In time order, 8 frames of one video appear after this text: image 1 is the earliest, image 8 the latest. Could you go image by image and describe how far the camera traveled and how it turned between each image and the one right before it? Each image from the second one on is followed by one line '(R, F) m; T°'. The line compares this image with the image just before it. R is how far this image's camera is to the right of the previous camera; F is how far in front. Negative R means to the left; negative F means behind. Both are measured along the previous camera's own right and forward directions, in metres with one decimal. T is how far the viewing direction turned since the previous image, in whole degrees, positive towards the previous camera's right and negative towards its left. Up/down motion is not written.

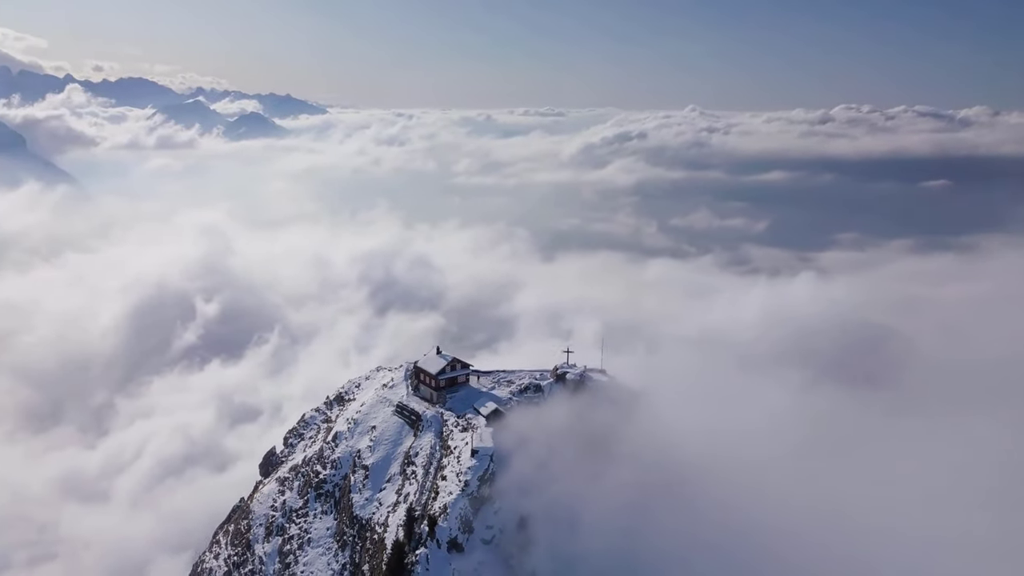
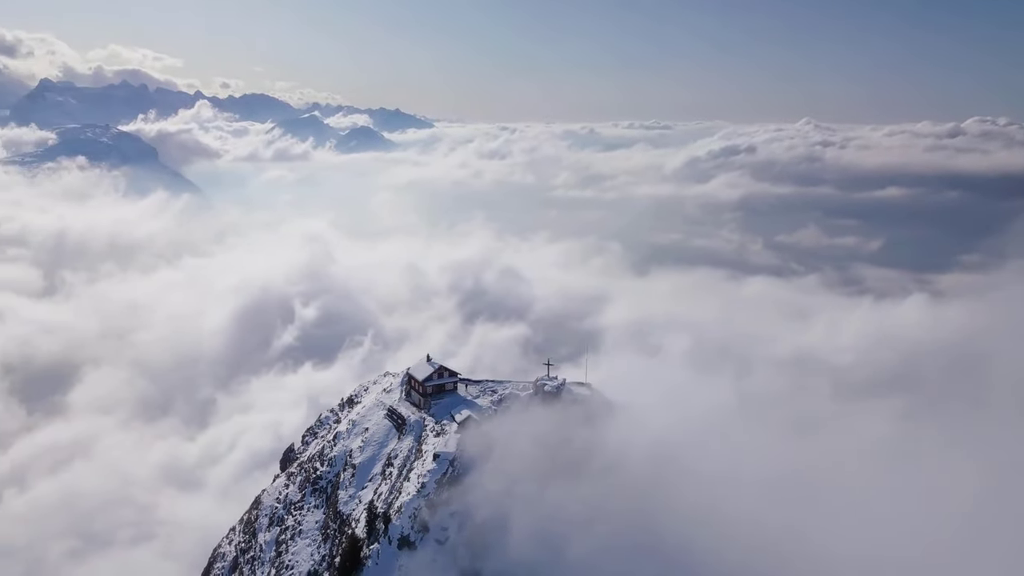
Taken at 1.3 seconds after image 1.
(+3.1, -0.5) m; -7°
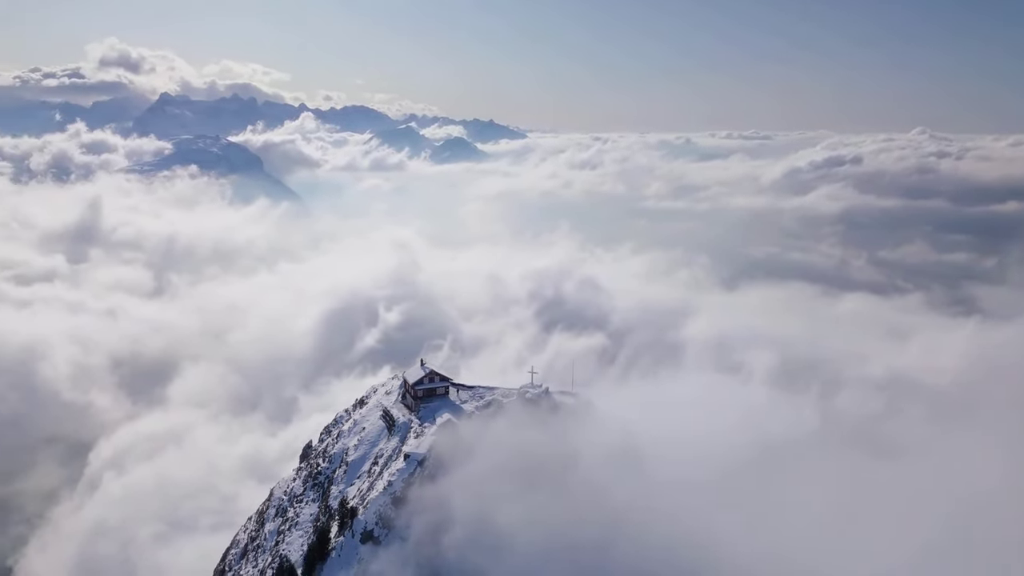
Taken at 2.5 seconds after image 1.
(+2.8, -0.3) m; -7°
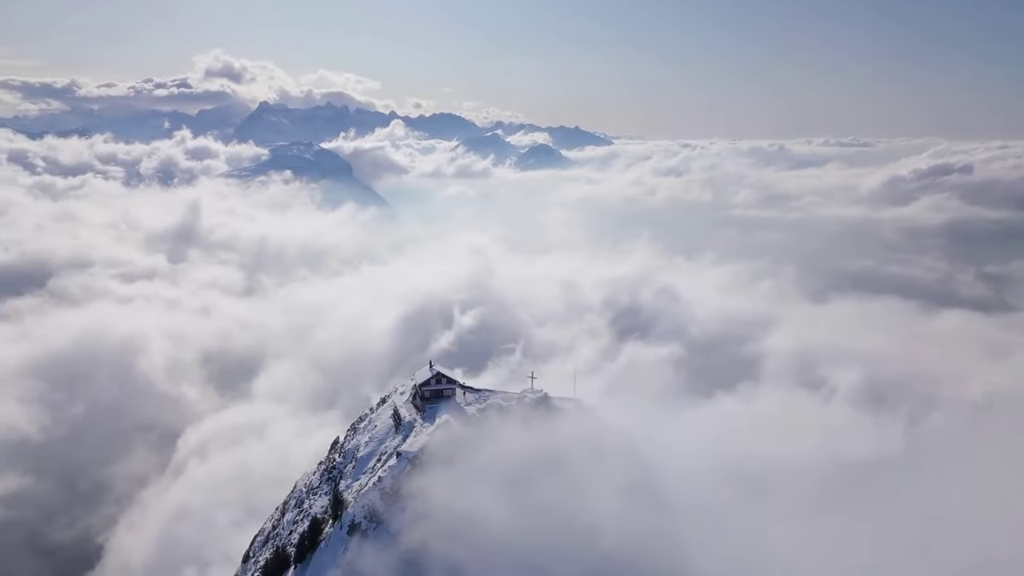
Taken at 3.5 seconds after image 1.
(+2.2, -0.2) m; -6°
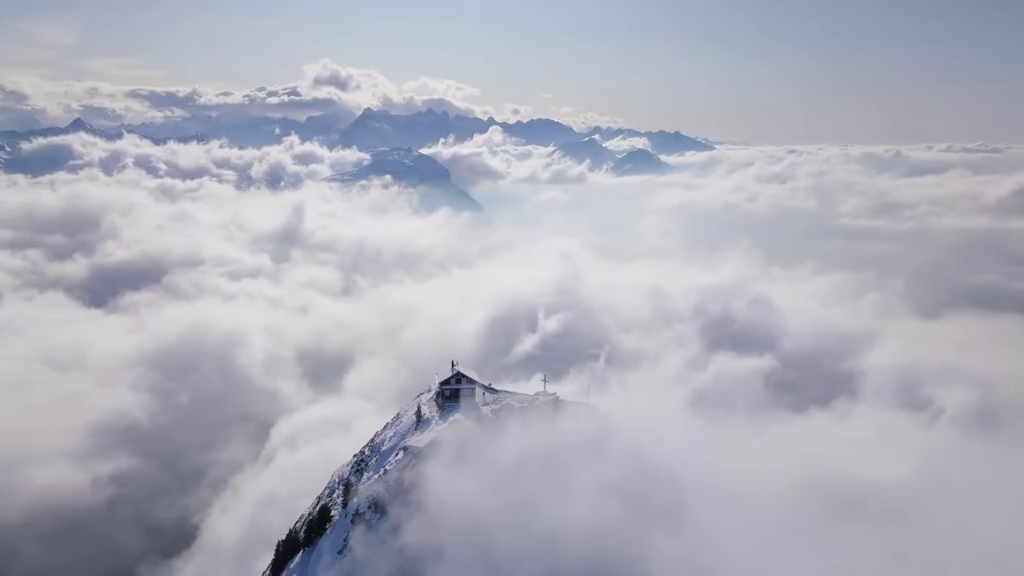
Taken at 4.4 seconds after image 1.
(+2.2, -0.4) m; -7°
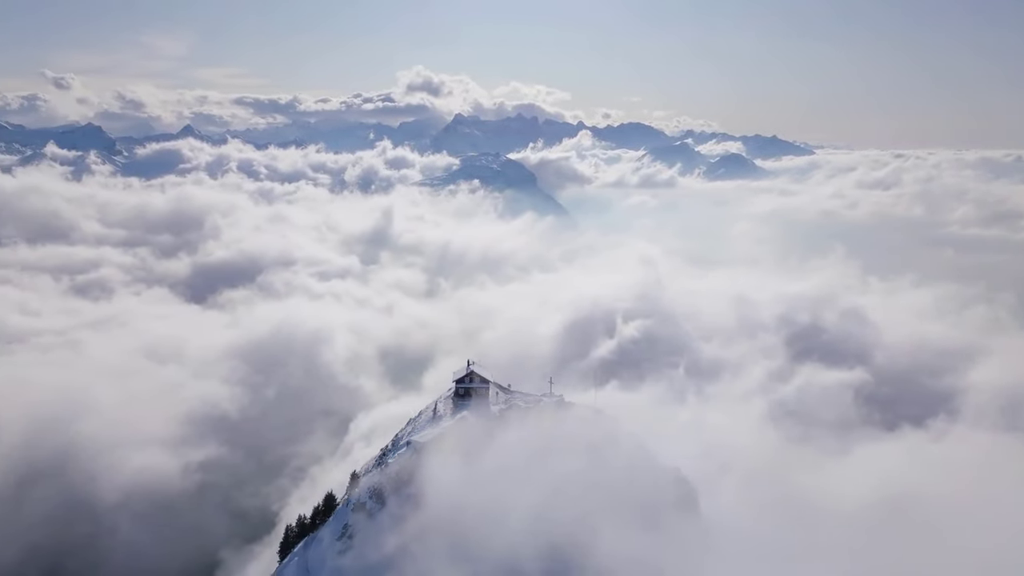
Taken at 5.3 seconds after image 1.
(+2.2, -0.3) m; -7°
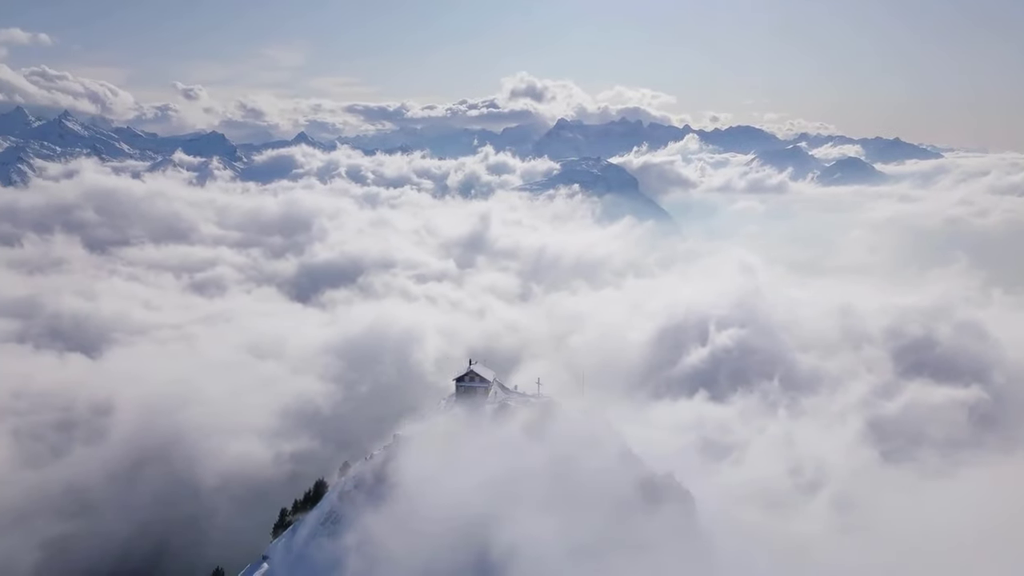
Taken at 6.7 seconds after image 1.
(+3.3, -0.5) m; -8°
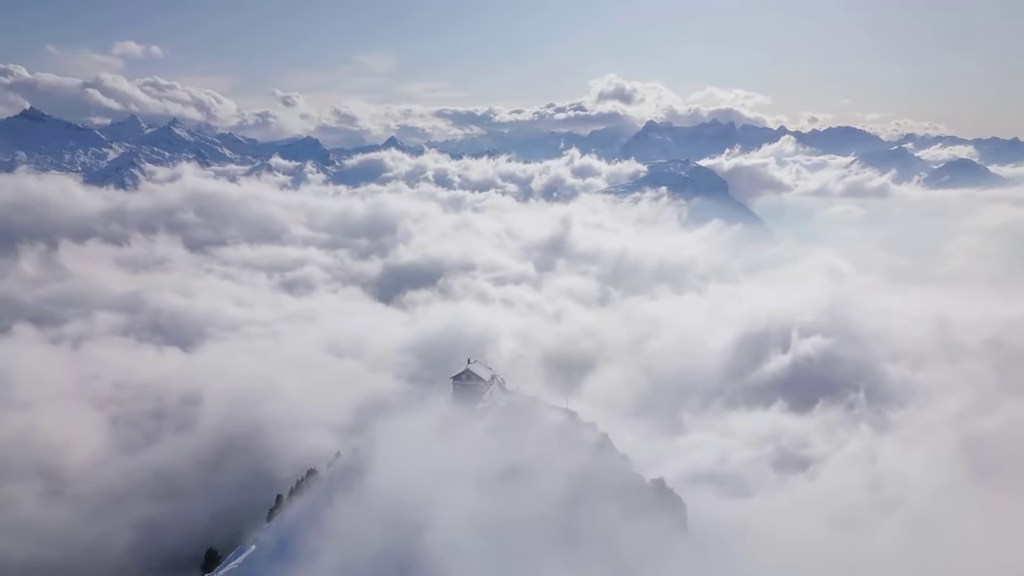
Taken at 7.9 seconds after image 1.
(+2.9, -0.4) m; -7°
